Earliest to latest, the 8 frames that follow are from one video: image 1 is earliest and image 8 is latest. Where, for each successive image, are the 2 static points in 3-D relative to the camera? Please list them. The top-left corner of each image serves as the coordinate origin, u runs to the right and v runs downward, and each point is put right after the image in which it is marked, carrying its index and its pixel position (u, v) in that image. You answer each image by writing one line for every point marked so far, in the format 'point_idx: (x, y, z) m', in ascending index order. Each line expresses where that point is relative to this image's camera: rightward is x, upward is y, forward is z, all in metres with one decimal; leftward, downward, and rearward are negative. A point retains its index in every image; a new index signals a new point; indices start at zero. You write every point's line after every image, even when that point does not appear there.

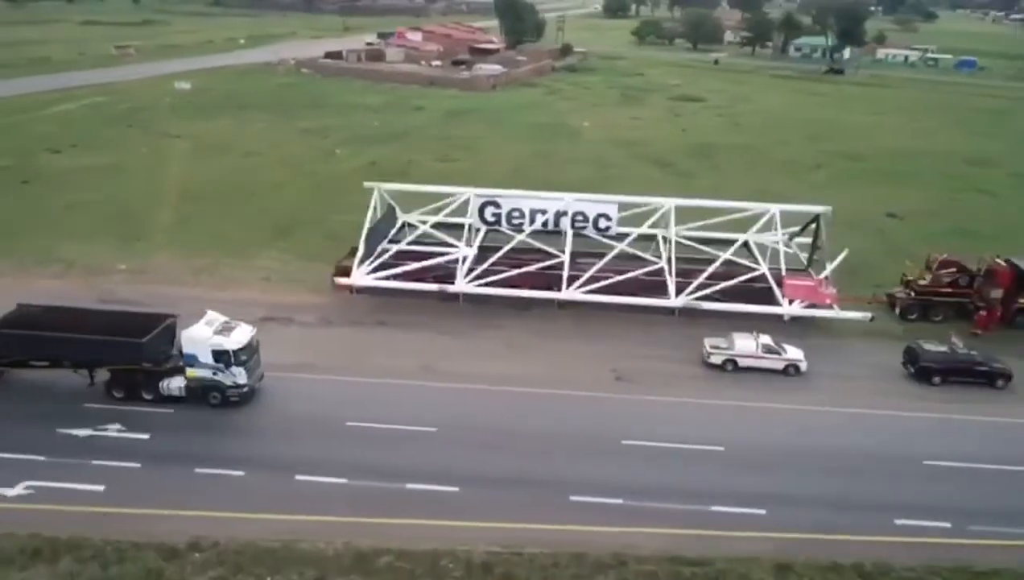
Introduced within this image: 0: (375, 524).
0: (-3.9, -6.5, +19.8) m
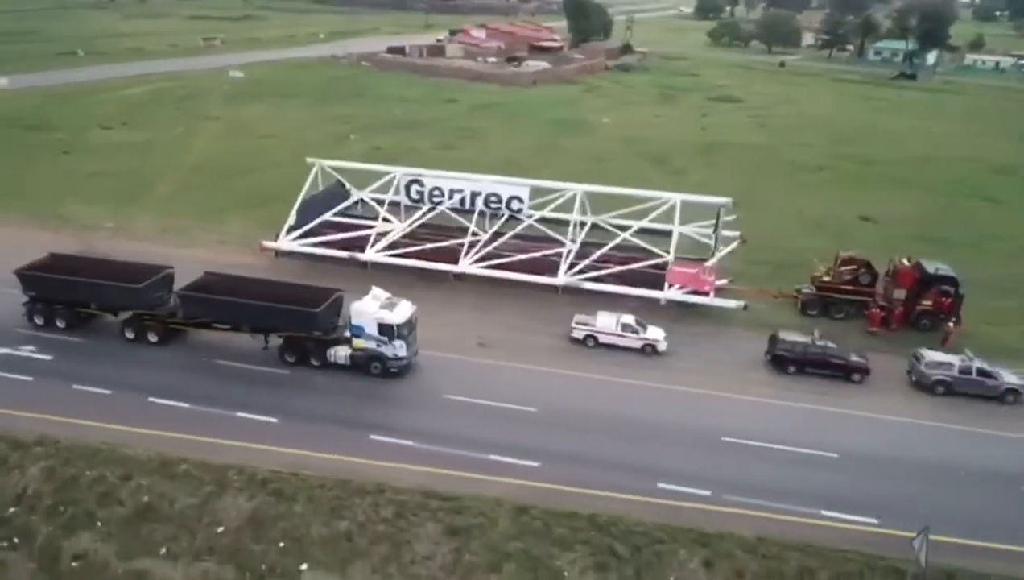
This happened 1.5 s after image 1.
0: (-10.3, -4.9, +22.9) m
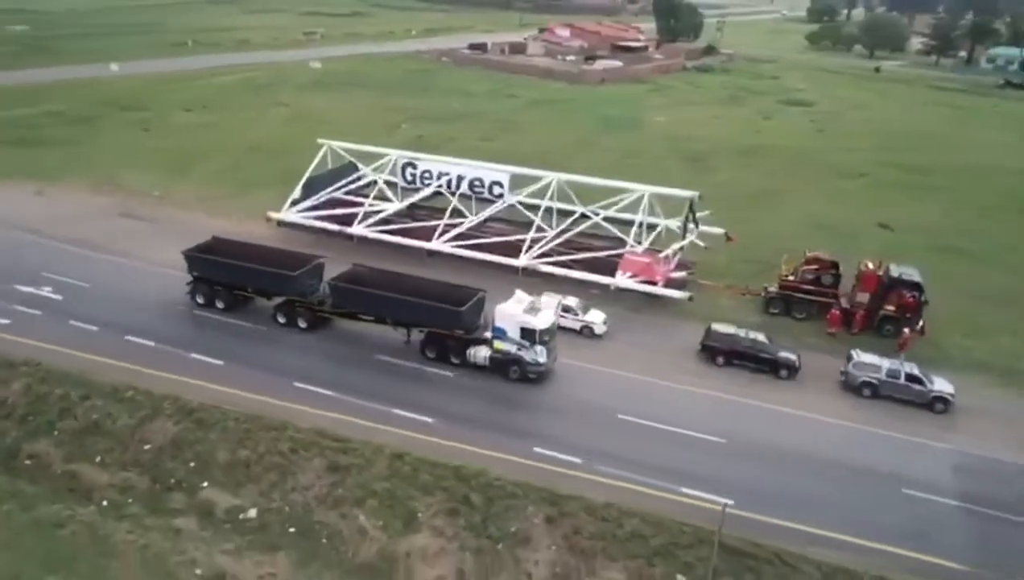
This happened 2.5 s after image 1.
0: (-13.4, -3.1, +26.3) m
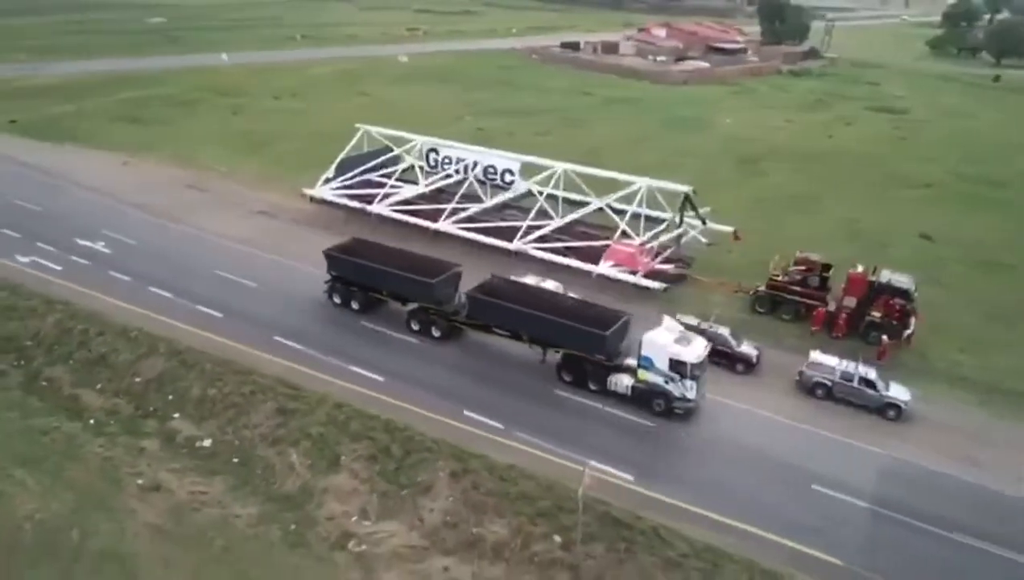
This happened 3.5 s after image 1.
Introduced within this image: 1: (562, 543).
0: (-14.9, -1.2, +29.9) m
1: (+1.3, -6.8, +19.3) m
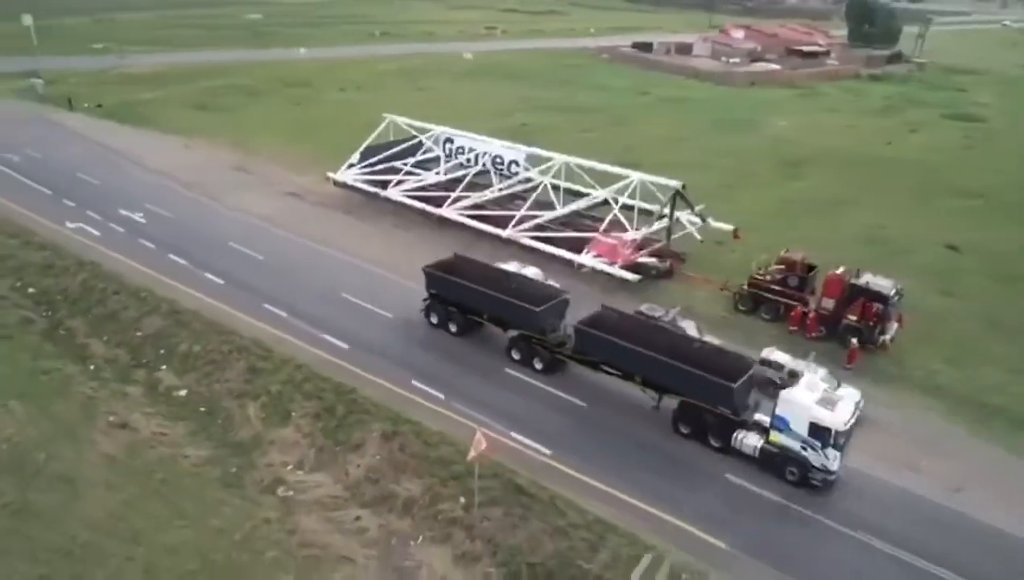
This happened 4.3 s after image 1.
0: (-15.9, +0.3, +32.8) m
1: (-1.4, -6.1, +20.4) m
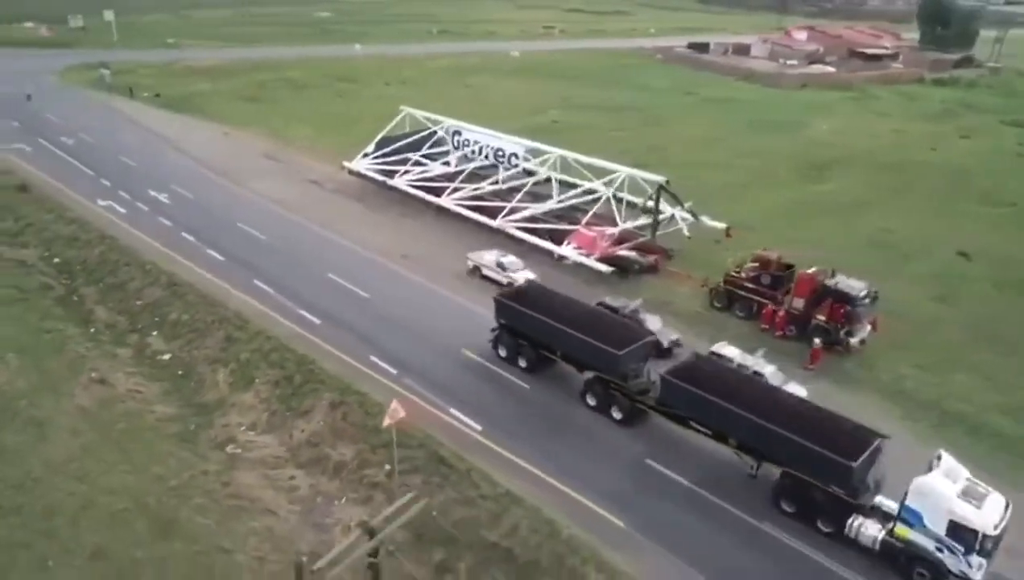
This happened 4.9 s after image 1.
0: (-16.7, +1.6, +35.3) m
1: (-3.7, -5.5, +21.6) m
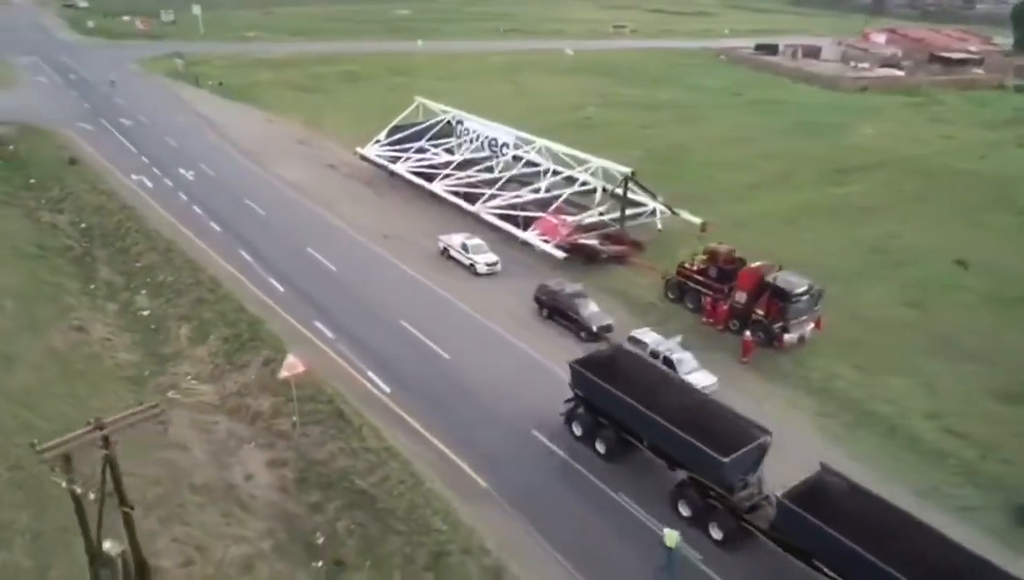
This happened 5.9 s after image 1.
0: (-18.0, +3.4, +38.6) m
1: (-7.2, -4.3, +23.5) m
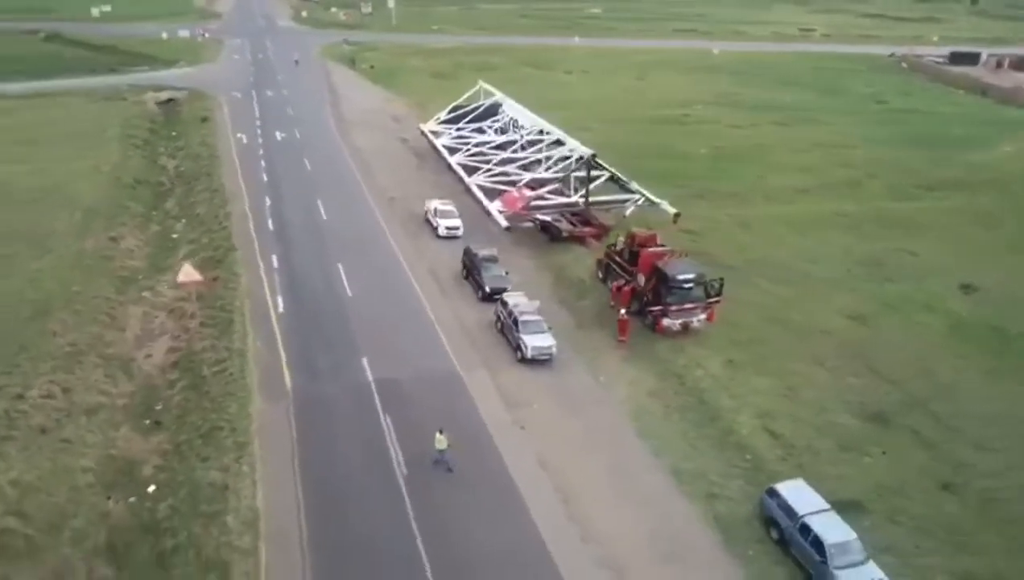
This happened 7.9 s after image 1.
0: (-17.6, +7.4, +46.3) m
1: (-12.6, -1.3, +28.8) m
